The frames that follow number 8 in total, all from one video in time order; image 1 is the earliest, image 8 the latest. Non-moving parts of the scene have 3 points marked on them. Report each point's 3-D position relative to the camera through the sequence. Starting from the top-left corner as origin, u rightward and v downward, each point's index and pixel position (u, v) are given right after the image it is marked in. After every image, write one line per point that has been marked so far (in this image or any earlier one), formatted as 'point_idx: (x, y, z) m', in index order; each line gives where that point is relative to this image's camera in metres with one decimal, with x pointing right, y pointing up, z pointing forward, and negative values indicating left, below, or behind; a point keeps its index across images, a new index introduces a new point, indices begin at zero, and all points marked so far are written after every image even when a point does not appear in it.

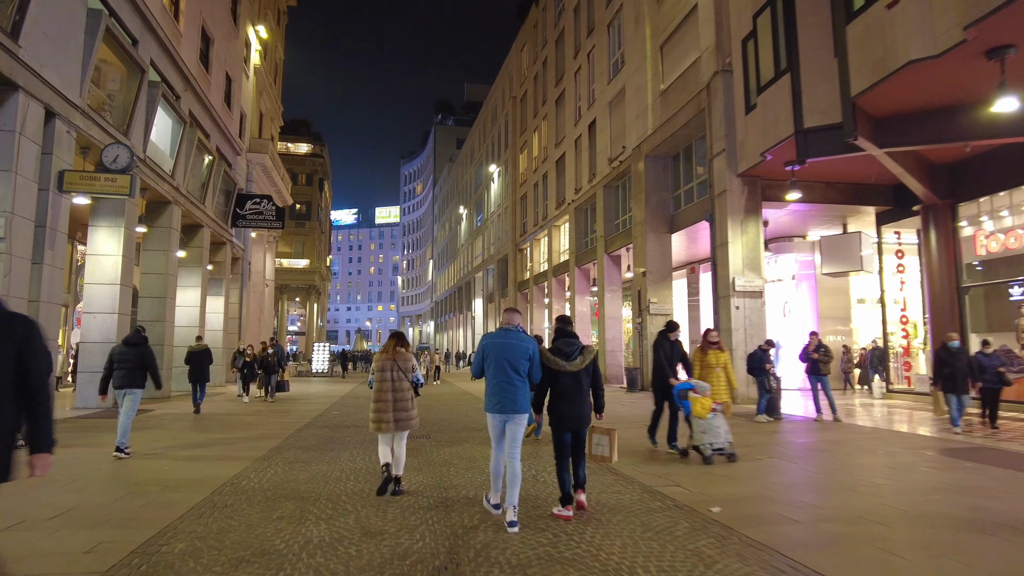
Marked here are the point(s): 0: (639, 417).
0: (+2.7, -2.6, +13.9) m
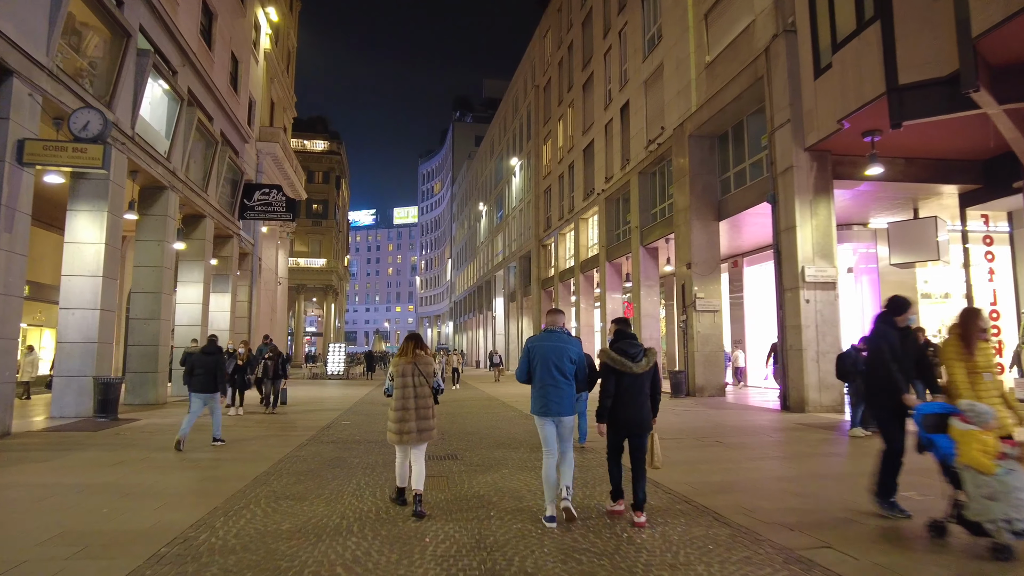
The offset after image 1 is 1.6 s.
0: (+3.4, -2.4, +11.9) m
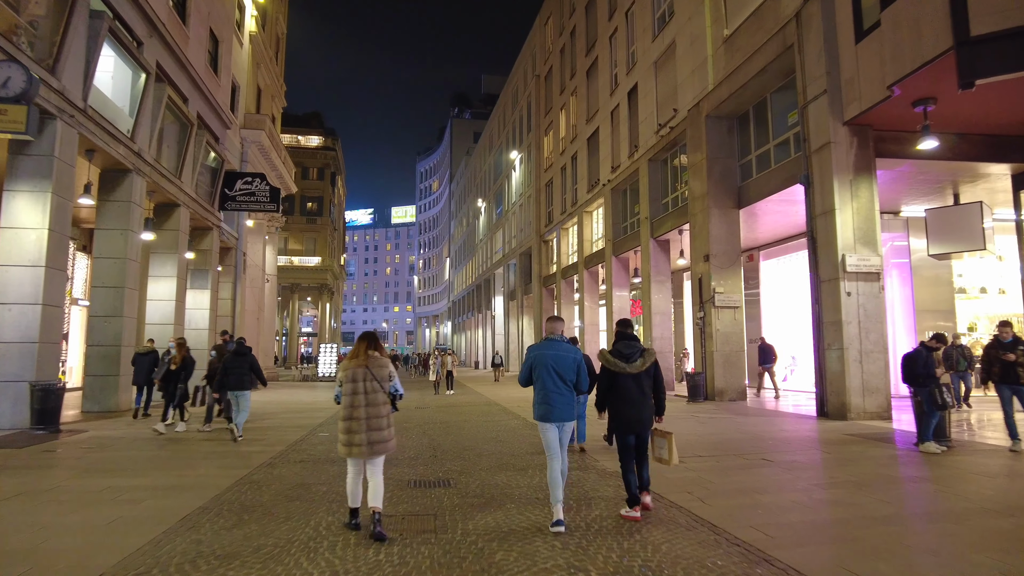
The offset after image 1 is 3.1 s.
0: (+3.4, -2.3, +10.3) m
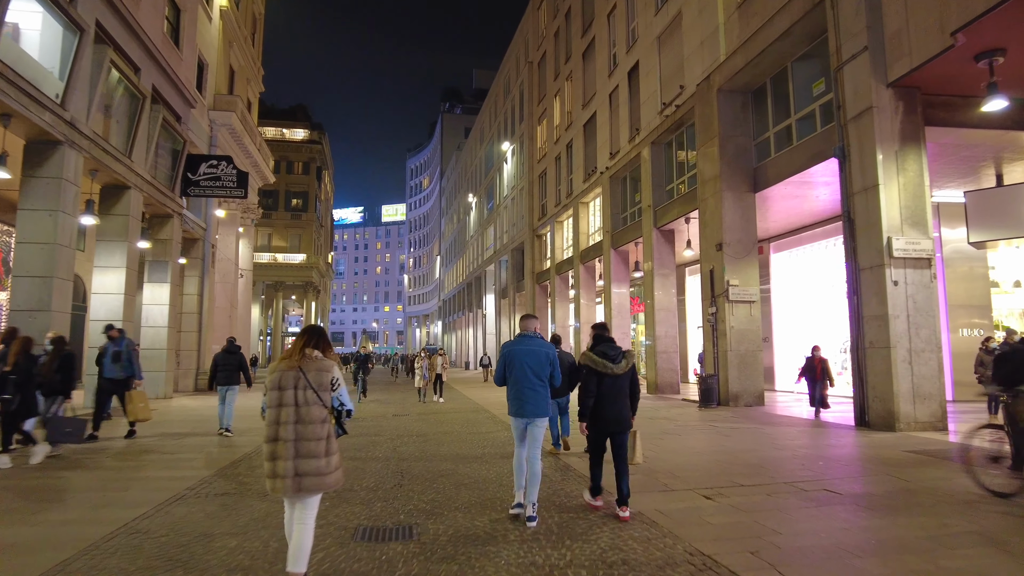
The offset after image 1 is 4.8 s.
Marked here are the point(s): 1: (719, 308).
0: (+3.3, -2.1, +8.5) m
1: (+5.0, -0.5, +15.8) m
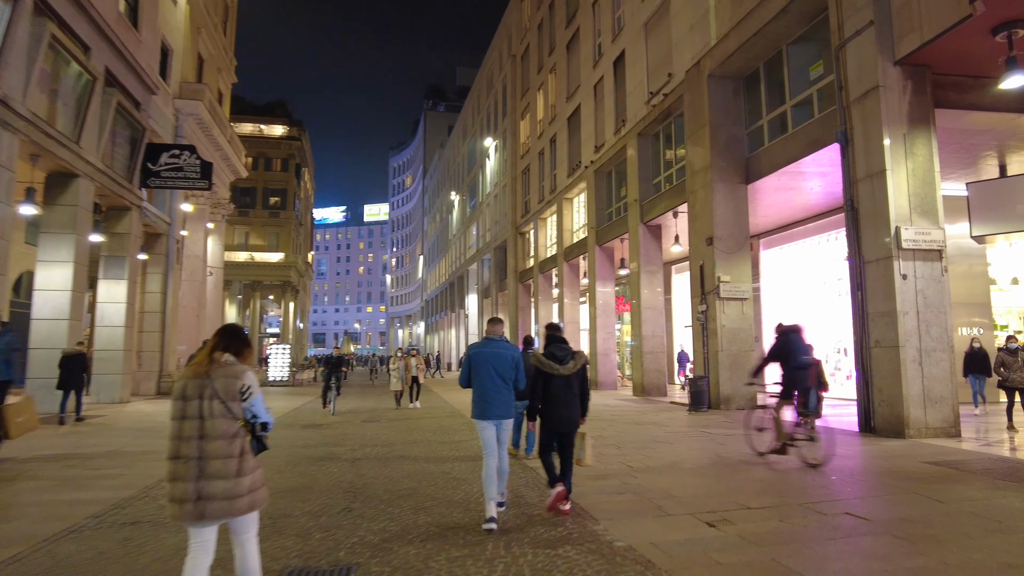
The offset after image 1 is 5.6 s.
0: (+3.0, -2.0, +7.6) m
1: (+4.5, -0.4, +15.0) m
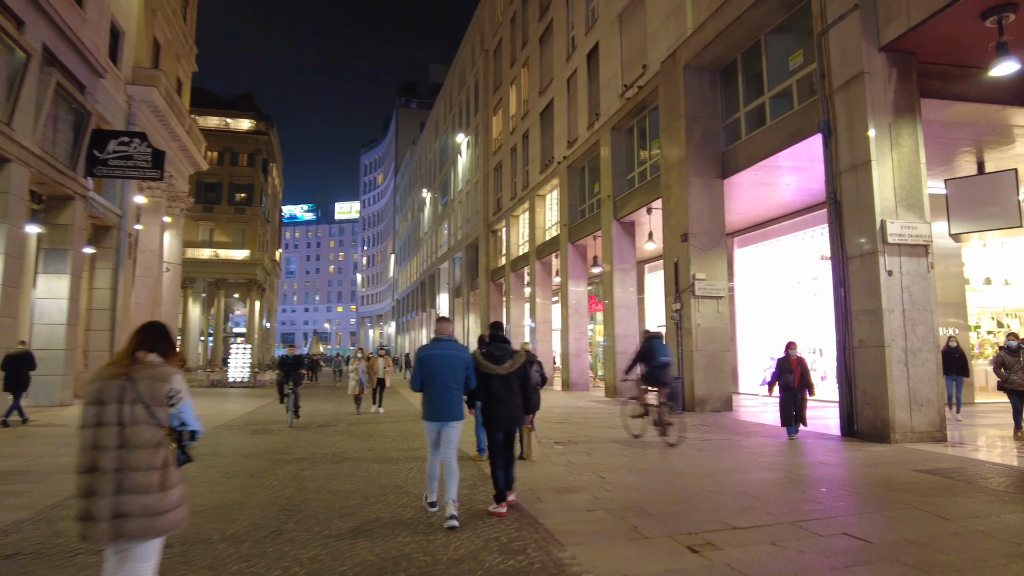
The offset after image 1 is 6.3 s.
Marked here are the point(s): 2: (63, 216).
0: (+2.5, -2.0, +7.1) m
1: (+3.8, -0.4, +14.5) m
2: (-11.5, +1.8, +16.7) m
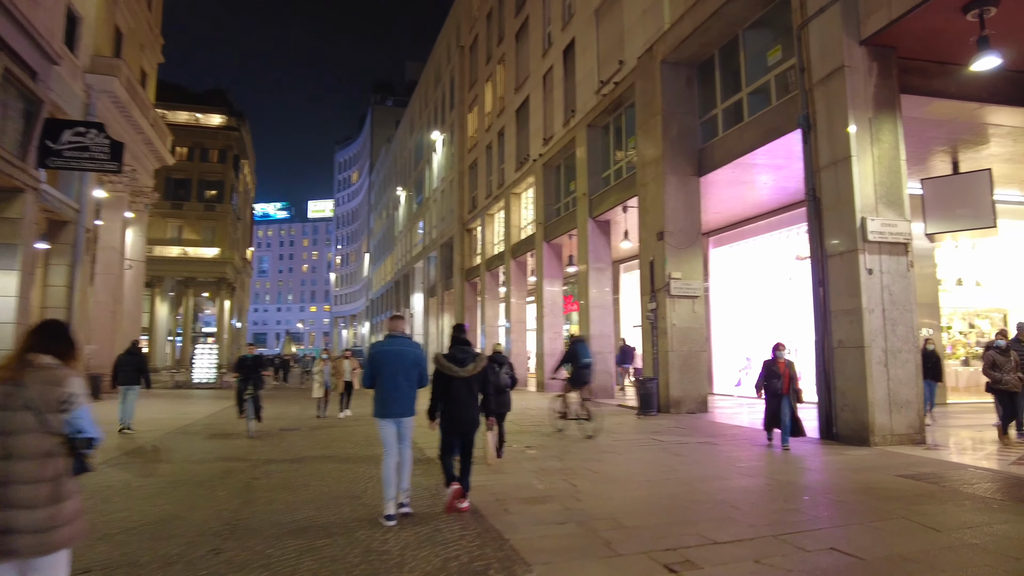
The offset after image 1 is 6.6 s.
0: (+2.2, -1.9, +6.8) m
1: (+3.2, -0.3, +14.2) m
2: (-12.1, +1.9, +15.9) m
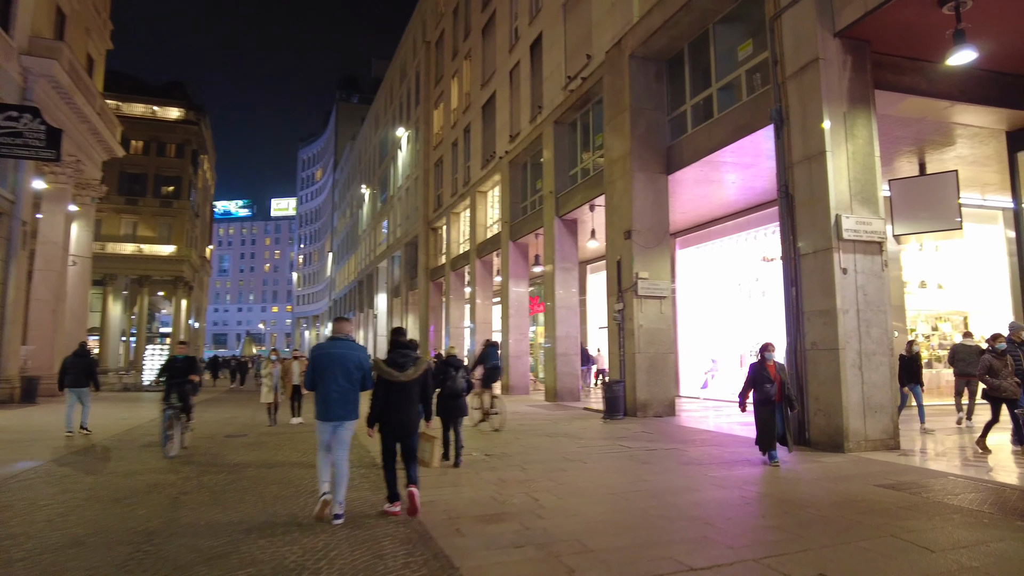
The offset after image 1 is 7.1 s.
0: (+1.8, -1.9, +6.3) m
1: (+2.4, -0.4, +13.8) m
2: (-13.0, +2.0, +14.7) m
